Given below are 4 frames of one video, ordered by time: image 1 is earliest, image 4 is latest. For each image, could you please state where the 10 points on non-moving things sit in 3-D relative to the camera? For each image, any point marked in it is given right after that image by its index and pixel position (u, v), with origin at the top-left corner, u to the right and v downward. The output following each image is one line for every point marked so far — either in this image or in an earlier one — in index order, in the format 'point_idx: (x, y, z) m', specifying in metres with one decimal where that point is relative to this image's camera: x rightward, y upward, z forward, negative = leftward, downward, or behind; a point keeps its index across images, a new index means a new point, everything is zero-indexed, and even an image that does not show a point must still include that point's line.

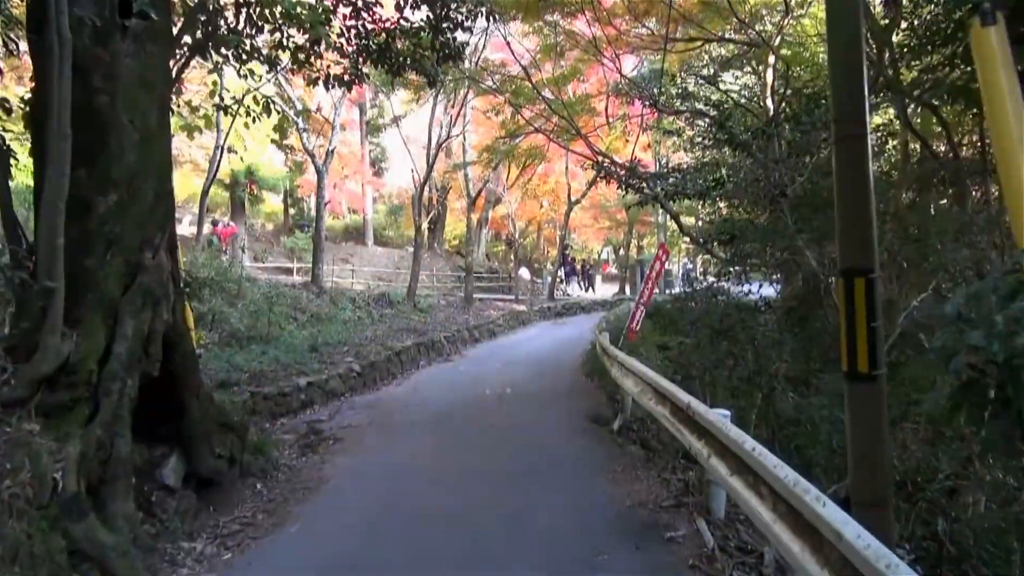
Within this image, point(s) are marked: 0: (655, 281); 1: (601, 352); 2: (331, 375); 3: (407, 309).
0: (+2.1, +0.1, +11.6) m
1: (+1.2, -0.9, +10.9) m
2: (-2.3, -1.1, +10.0) m
3: (-2.2, -0.5, +16.8) m
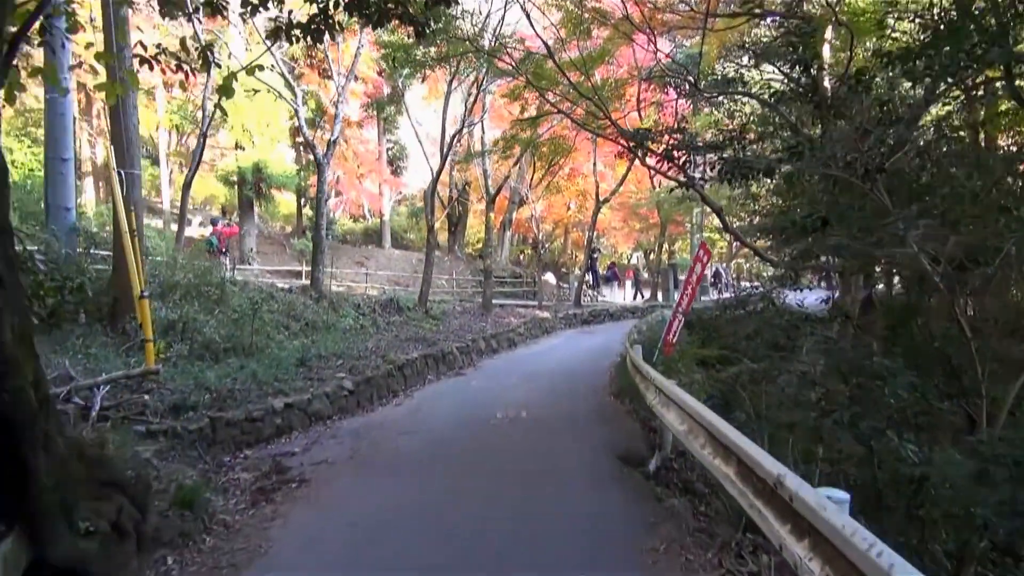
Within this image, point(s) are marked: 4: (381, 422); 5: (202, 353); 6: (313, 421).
0: (+2.3, 0.0, +10.0) m
1: (+1.4, -1.0, +9.3) m
2: (-2.1, -1.1, +8.5) m
3: (-1.8, -0.6, +15.3) m
4: (-1.4, -1.5, +8.9) m
5: (-3.5, -0.8, +9.1) m
6: (-2.1, -1.4, +8.4) m
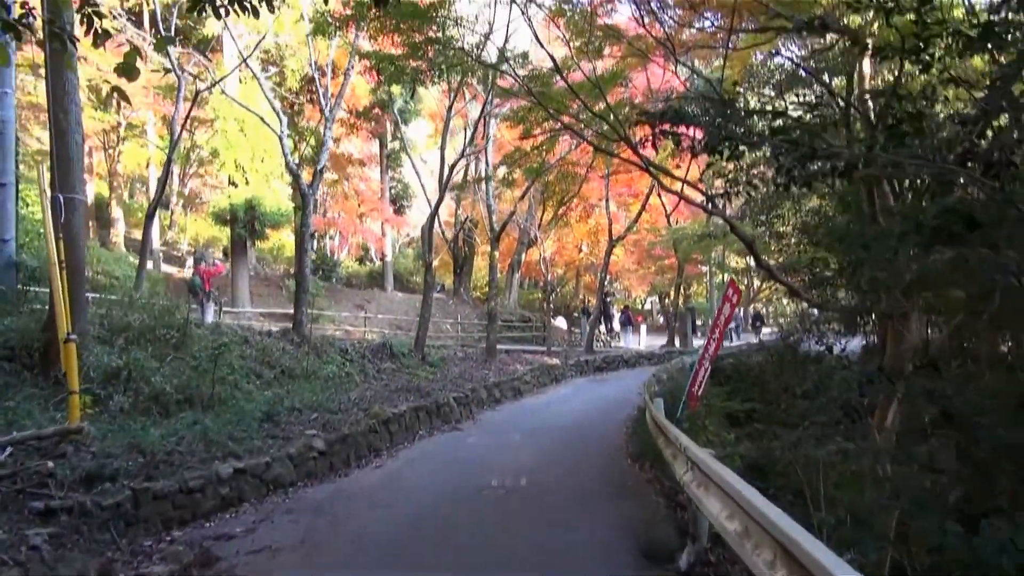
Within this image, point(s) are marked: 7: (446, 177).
0: (+2.3, -0.4, +8.6) m
1: (+1.4, -1.4, +7.9) m
2: (-2.1, -1.5, +7.2) m
3: (-1.7, -1.3, +14.0) m
4: (-1.5, -1.9, +7.5) m
5: (-3.6, -1.2, +7.8) m
6: (-2.1, -1.8, +7.0) m
7: (-1.2, +2.1, +14.8) m
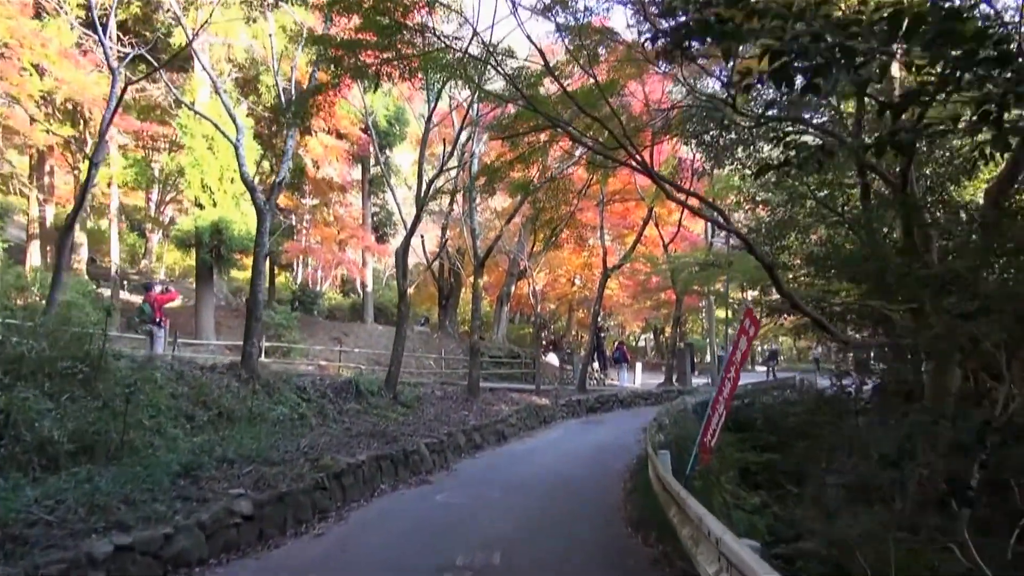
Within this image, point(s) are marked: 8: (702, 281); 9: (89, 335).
0: (+2.1, -0.7, +7.1) m
1: (+1.2, -1.6, +6.4) m
2: (-2.3, -1.7, +5.6) m
3: (-2.0, -1.8, +12.4) m
4: (-1.7, -2.1, +5.9) m
5: (-3.8, -1.3, +6.2) m
6: (-2.3, -1.9, +5.5) m
7: (-1.5, +1.6, +13.4) m
8: (+4.7, +0.2, +19.5) m
9: (-4.6, -0.5, +8.6) m
